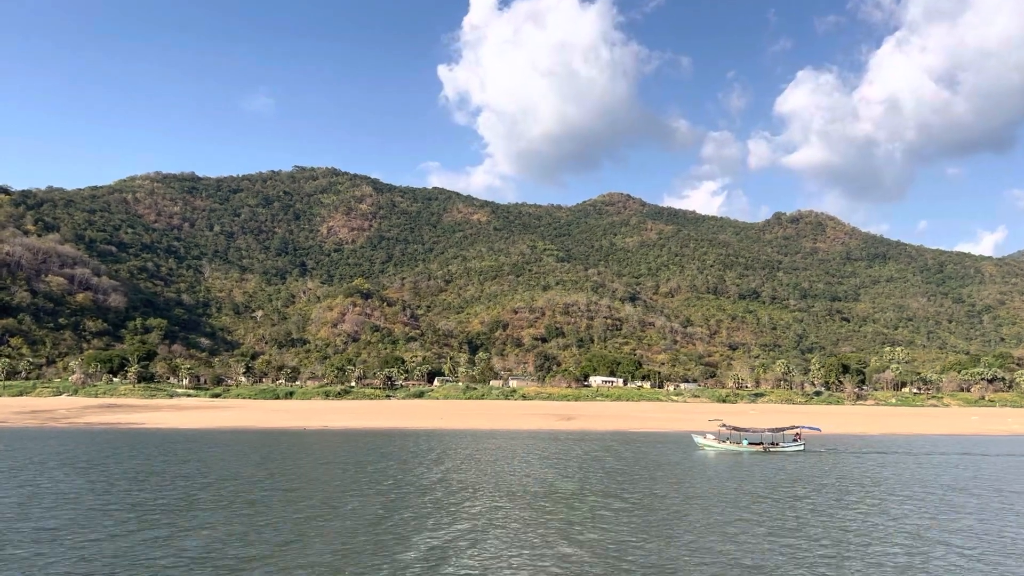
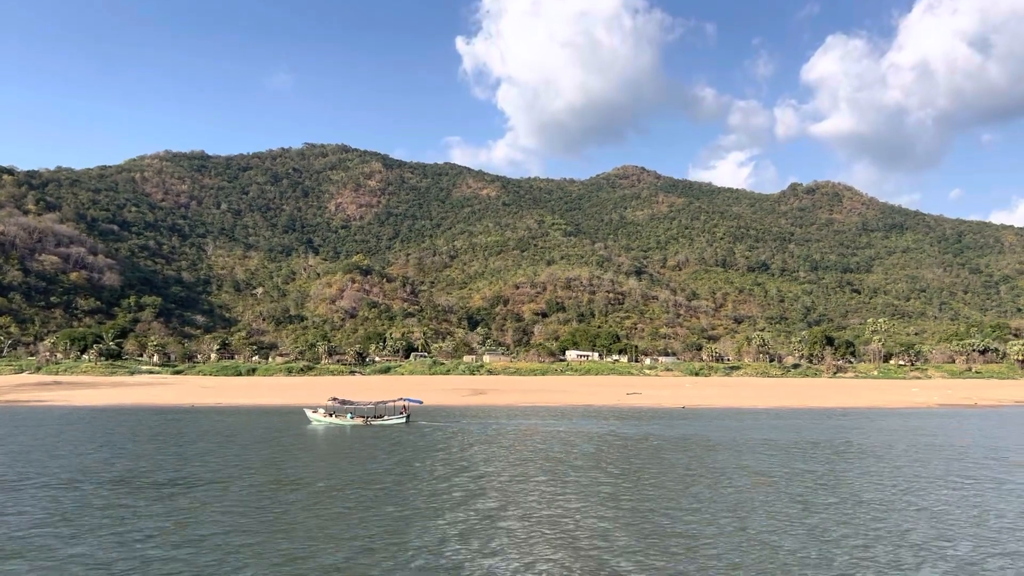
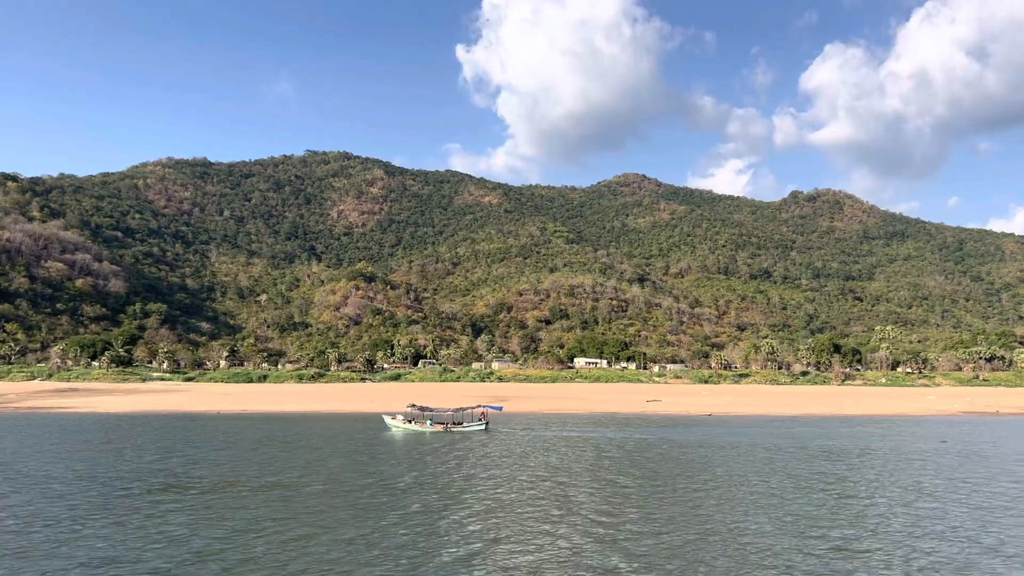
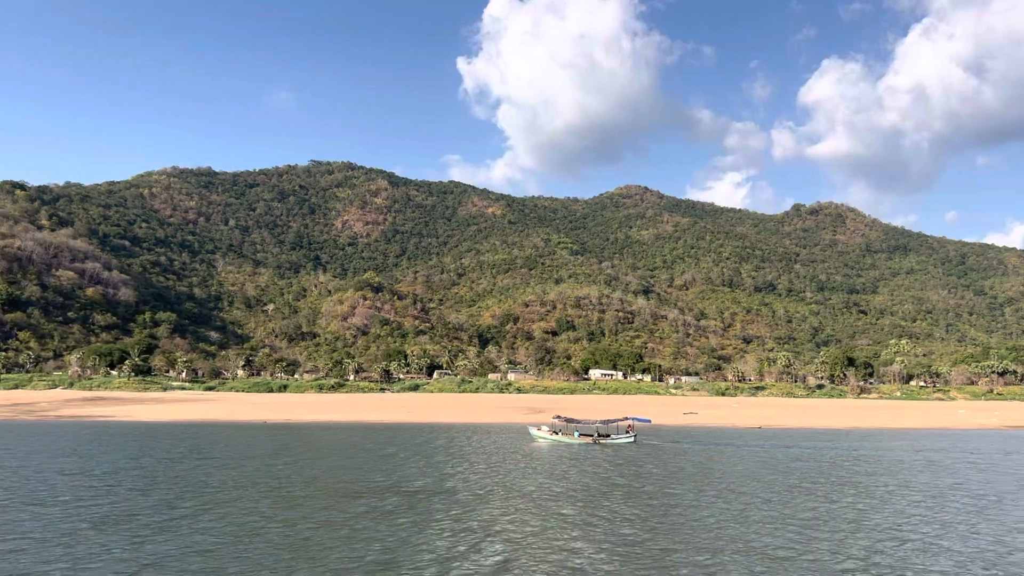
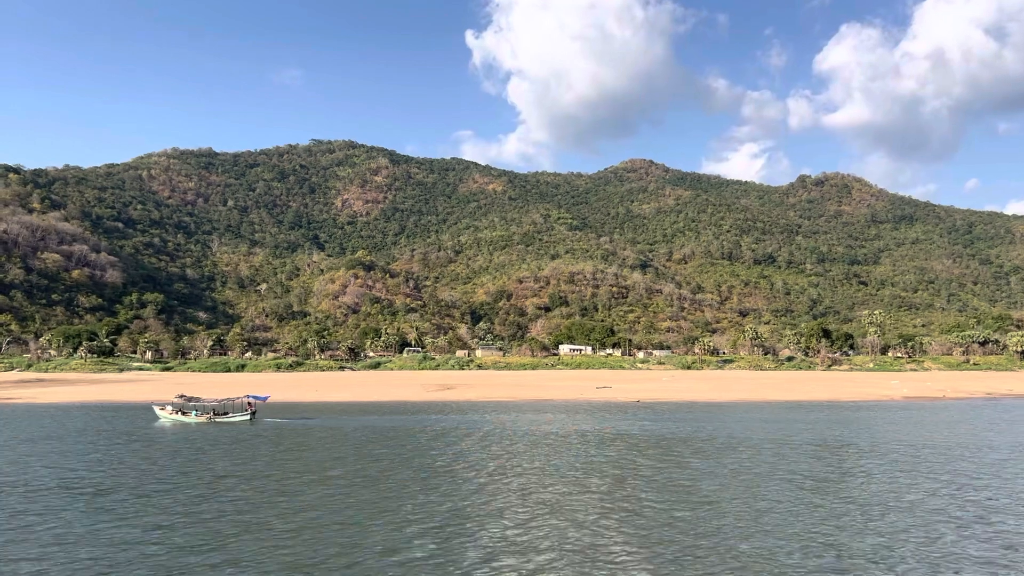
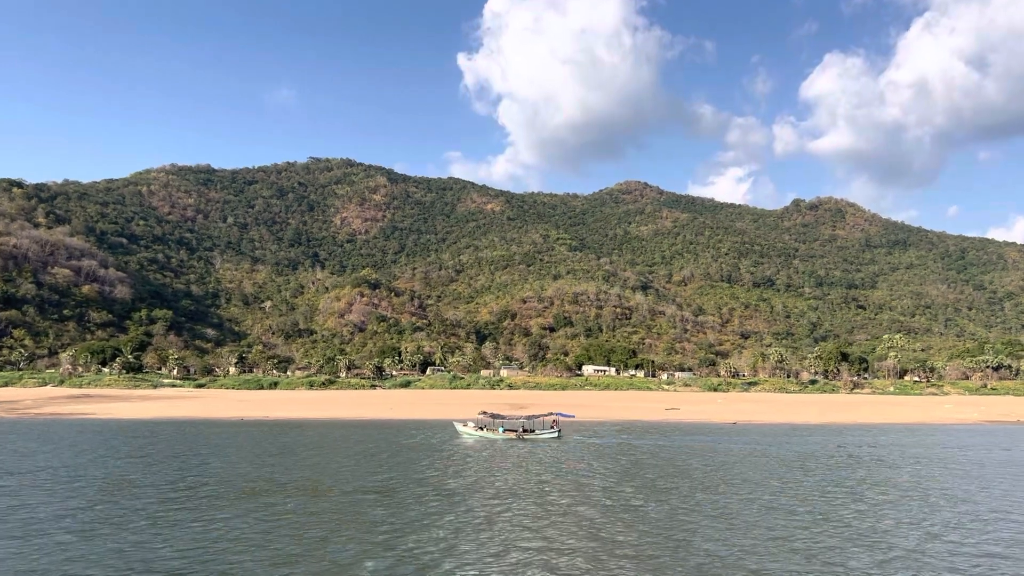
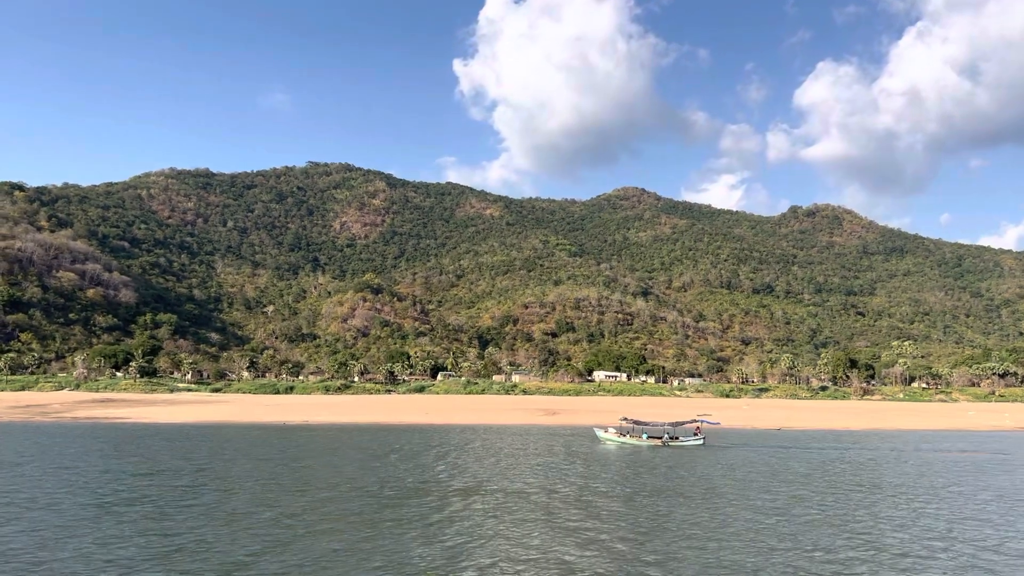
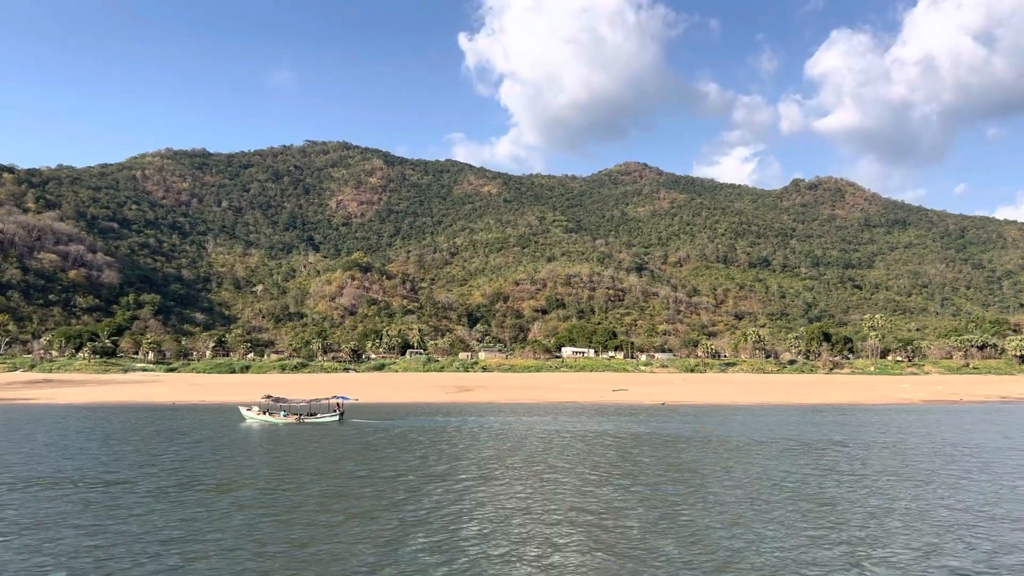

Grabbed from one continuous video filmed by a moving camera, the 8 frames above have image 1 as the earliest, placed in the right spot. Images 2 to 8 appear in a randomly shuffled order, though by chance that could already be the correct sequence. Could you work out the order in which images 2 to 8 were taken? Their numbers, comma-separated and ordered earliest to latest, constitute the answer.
7, 4, 6, 3, 2, 8, 5
